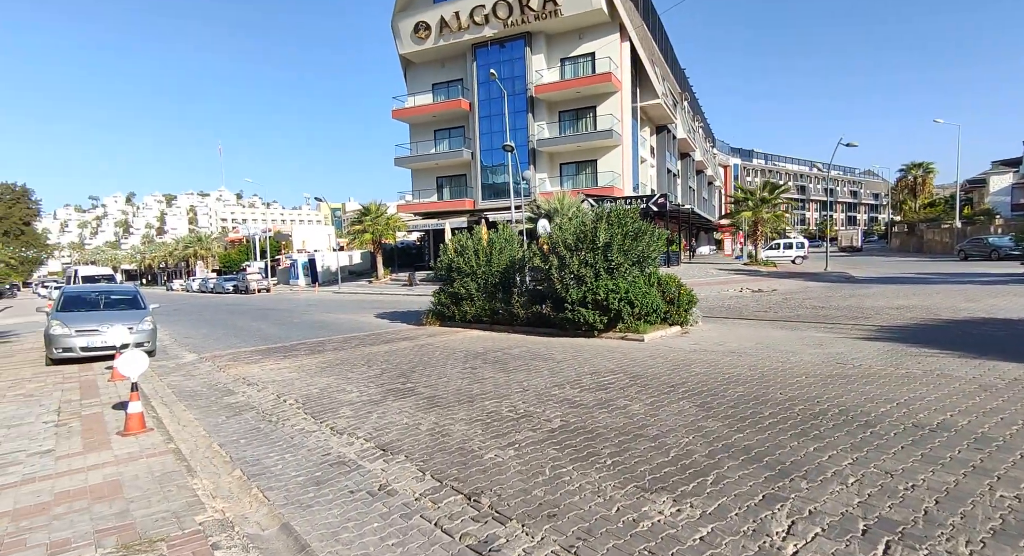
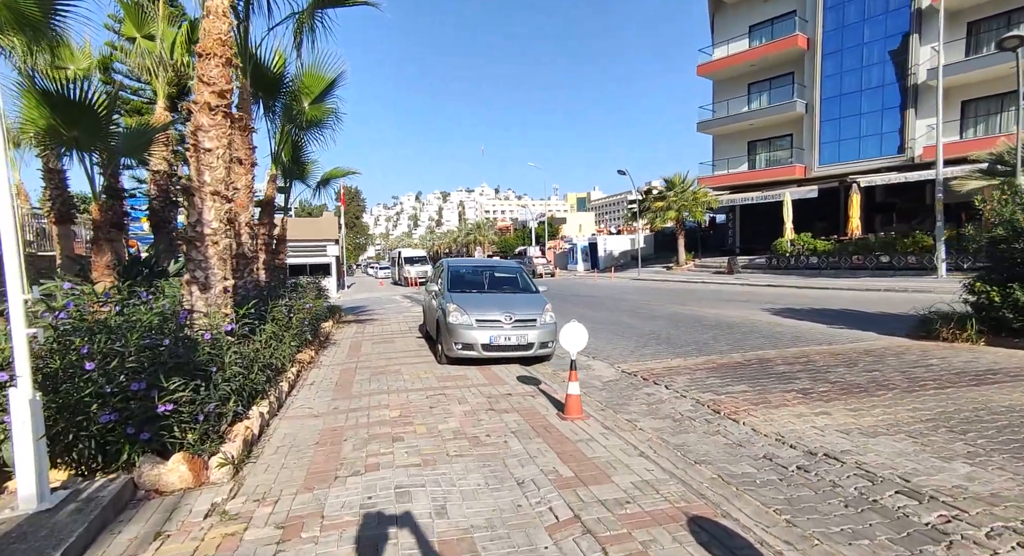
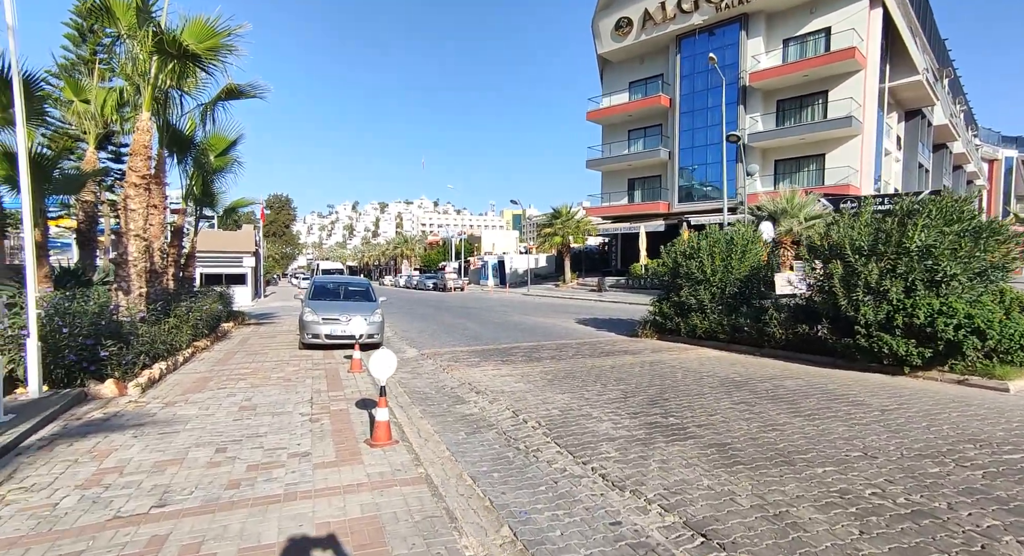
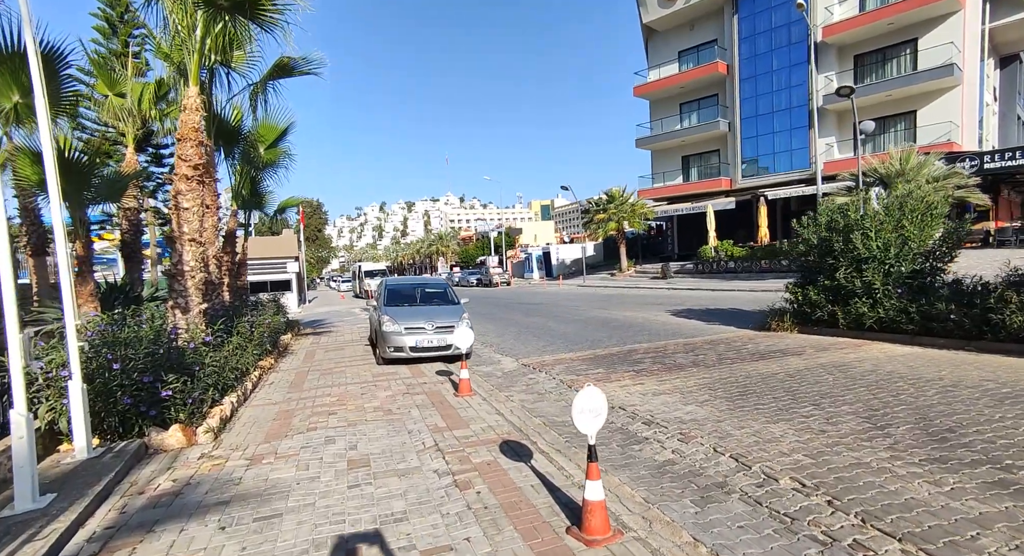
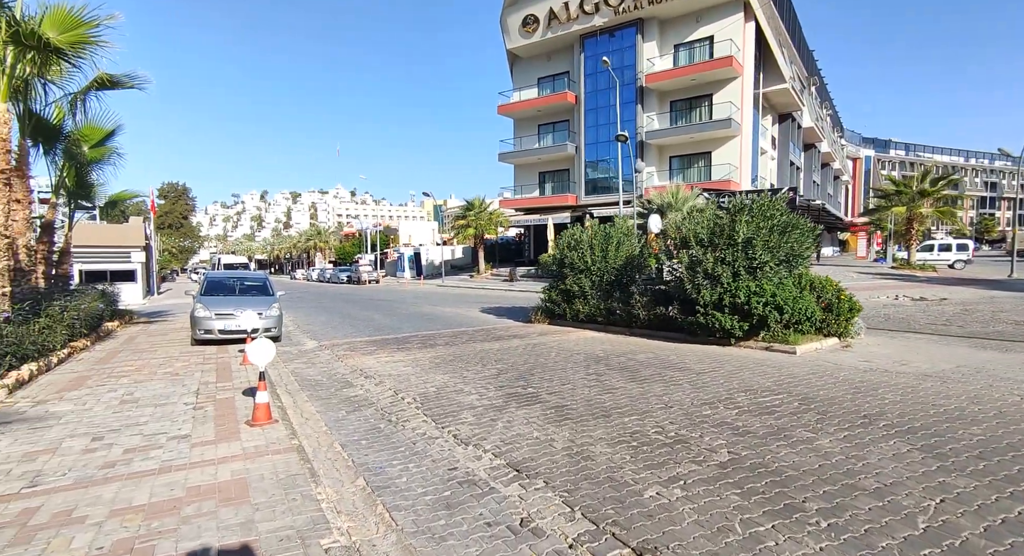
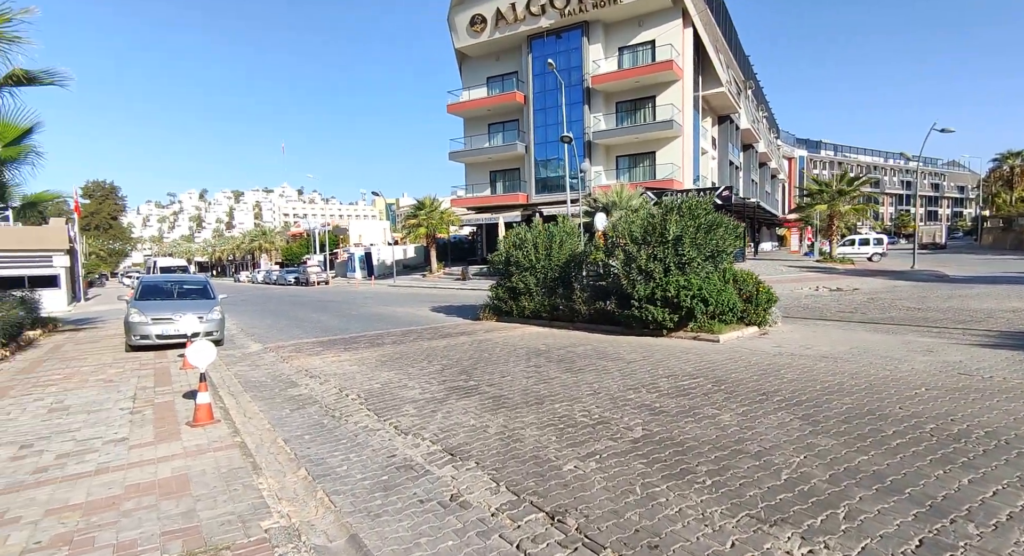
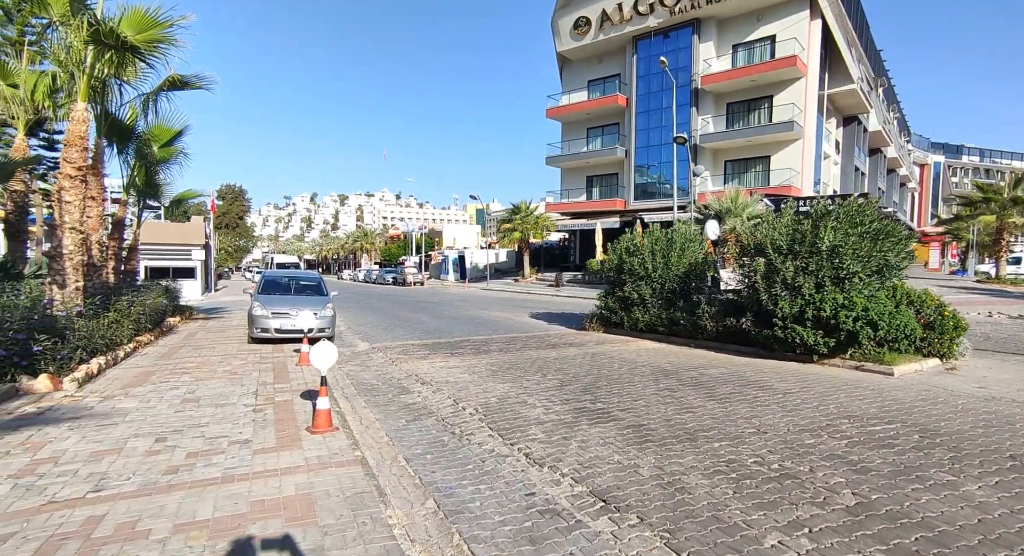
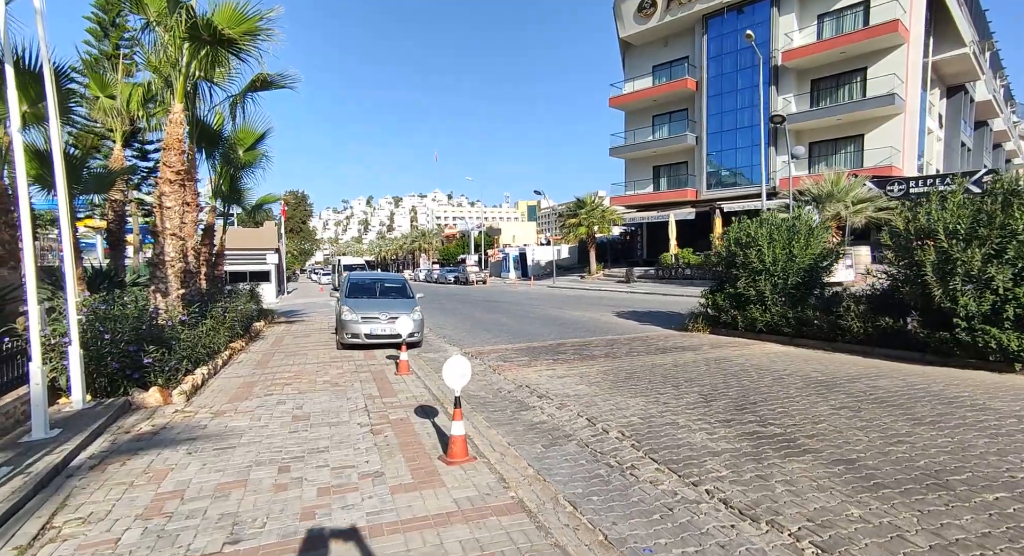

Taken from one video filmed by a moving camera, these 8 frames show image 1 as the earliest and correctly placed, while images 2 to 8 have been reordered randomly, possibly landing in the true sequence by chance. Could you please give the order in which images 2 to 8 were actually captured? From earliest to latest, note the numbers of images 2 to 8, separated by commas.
6, 5, 7, 3, 8, 4, 2
